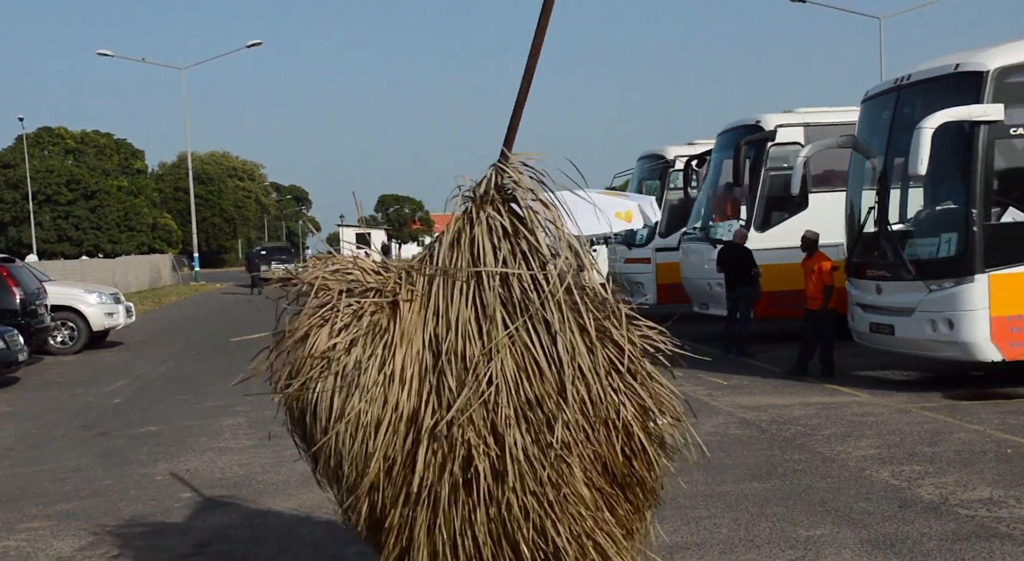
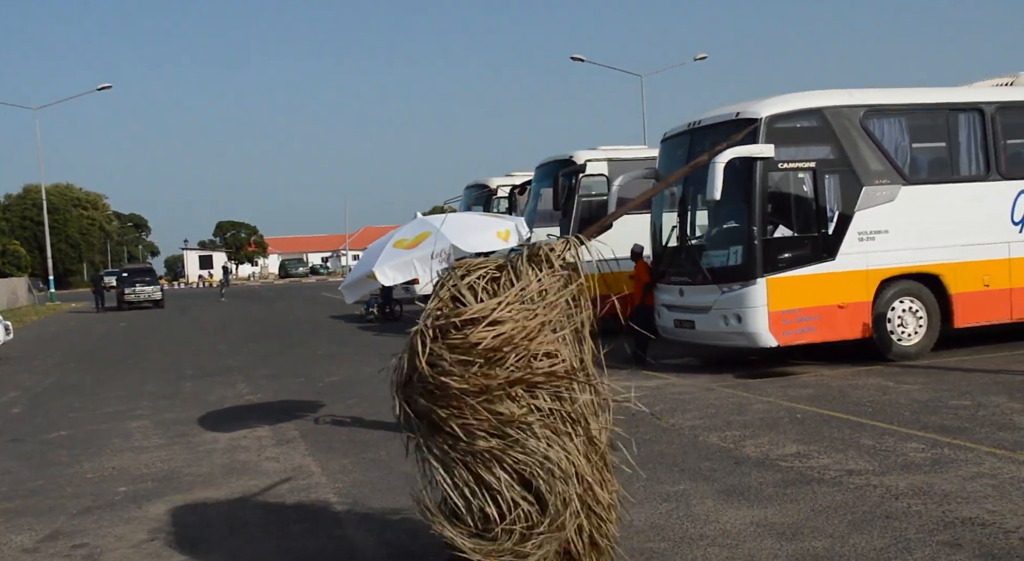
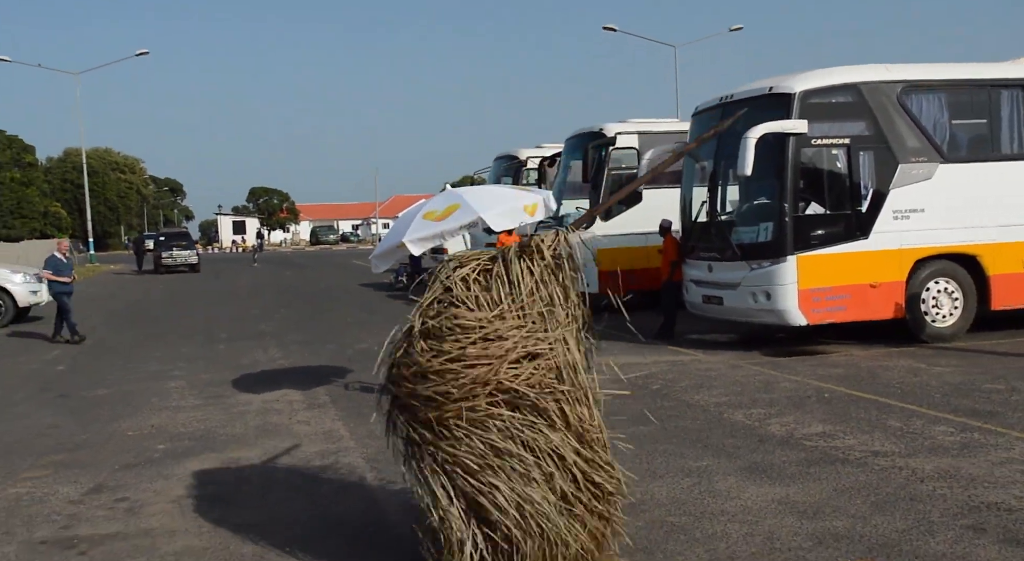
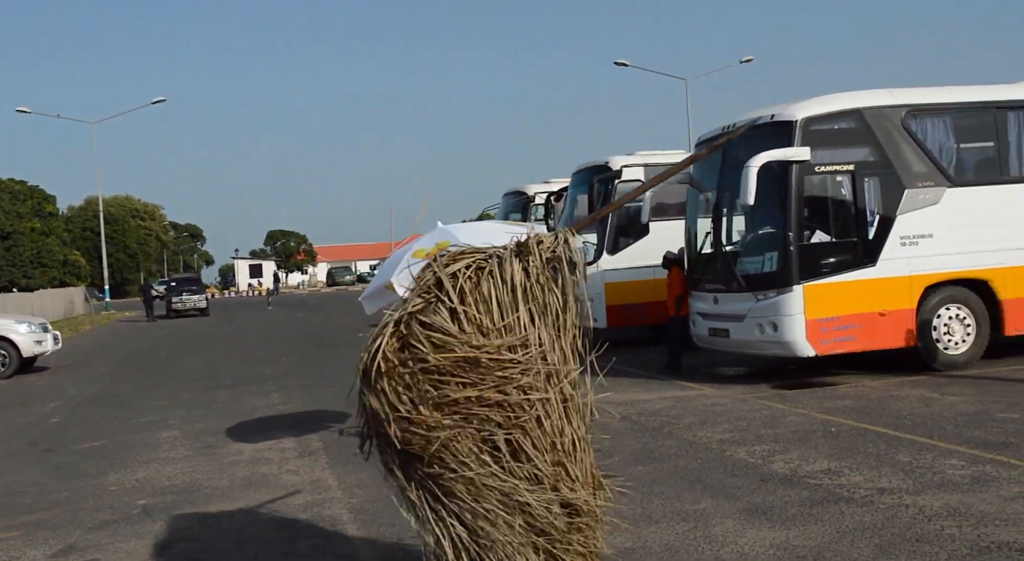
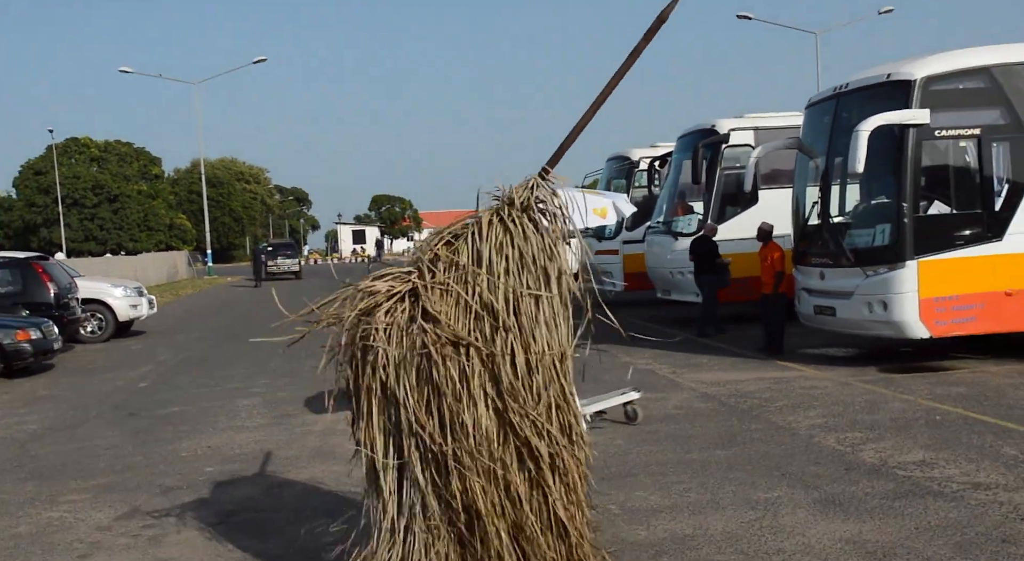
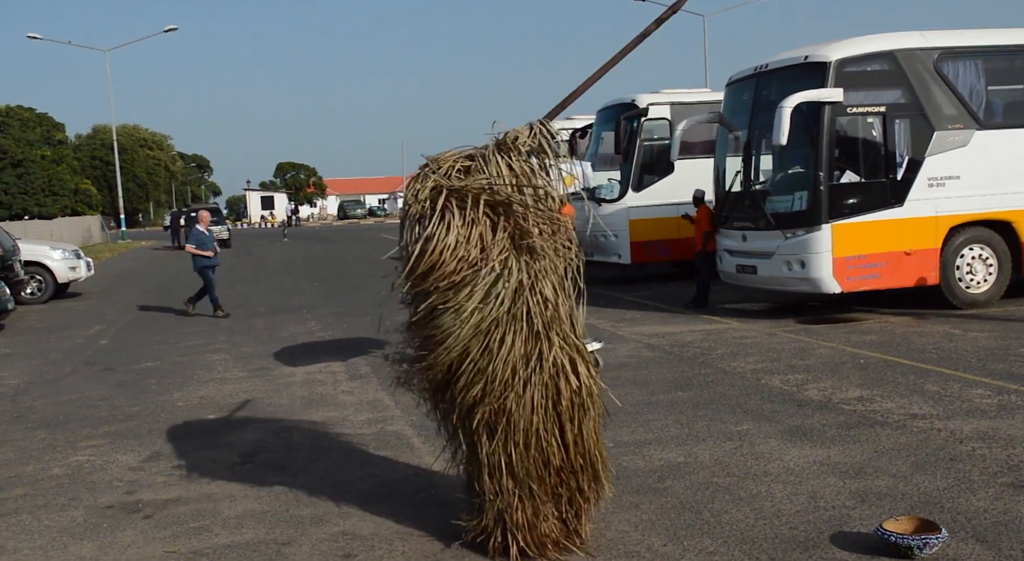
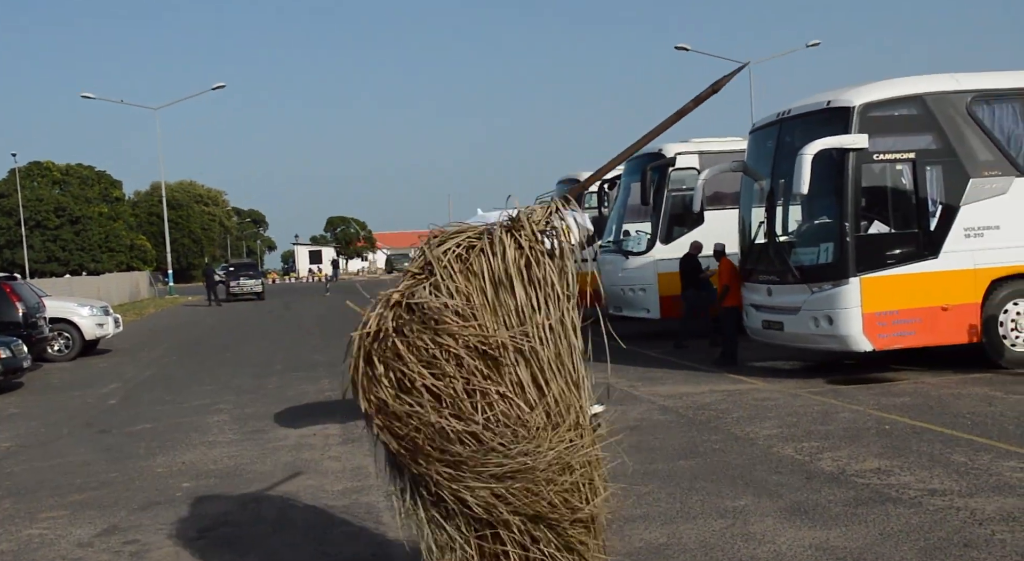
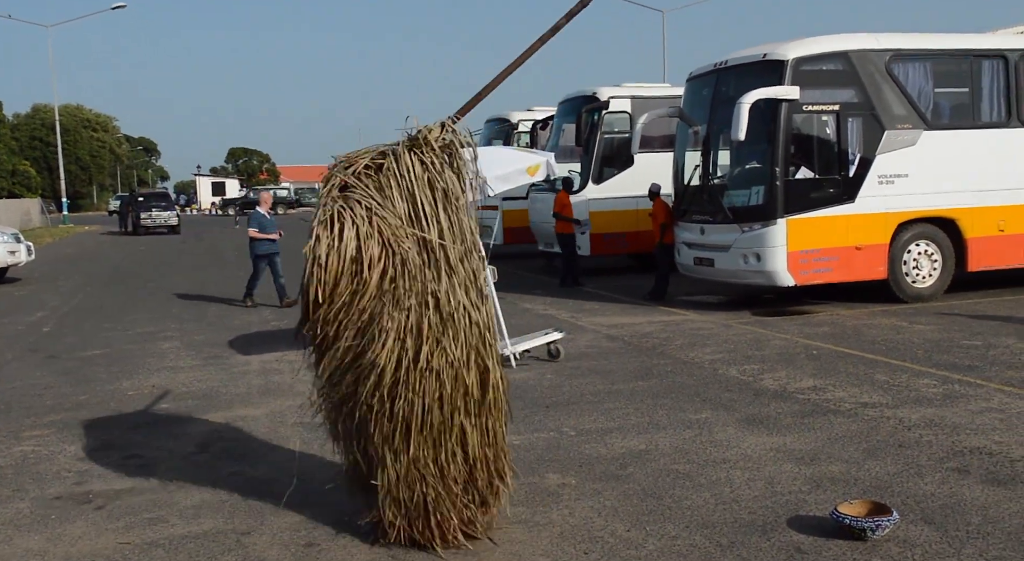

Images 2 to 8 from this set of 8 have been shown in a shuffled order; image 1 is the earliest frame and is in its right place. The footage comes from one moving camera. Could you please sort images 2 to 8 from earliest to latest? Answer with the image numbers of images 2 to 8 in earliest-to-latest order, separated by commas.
5, 7, 4, 2, 3, 6, 8
